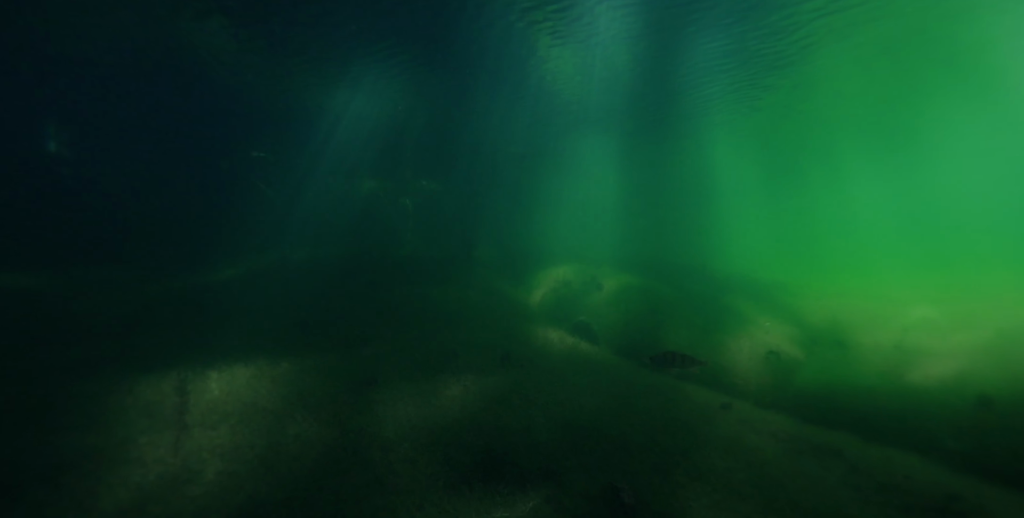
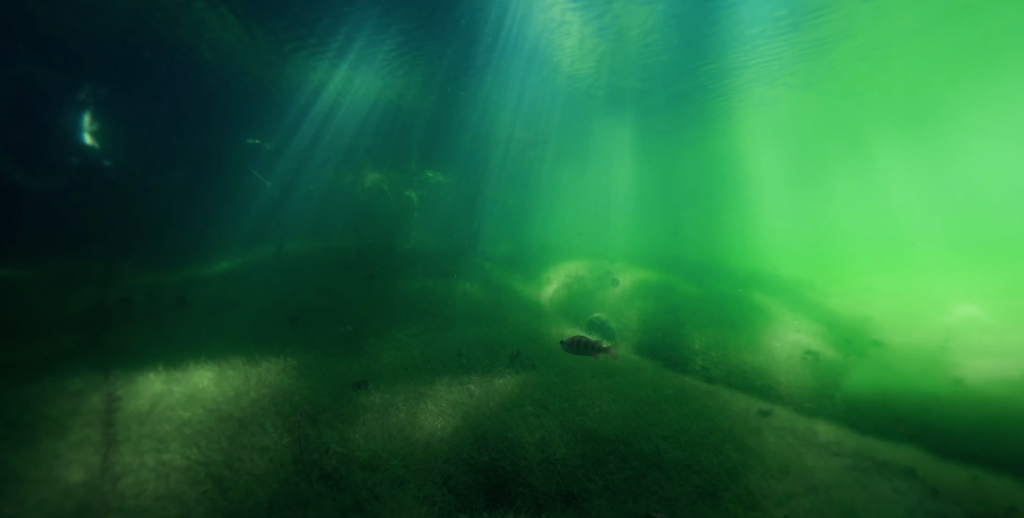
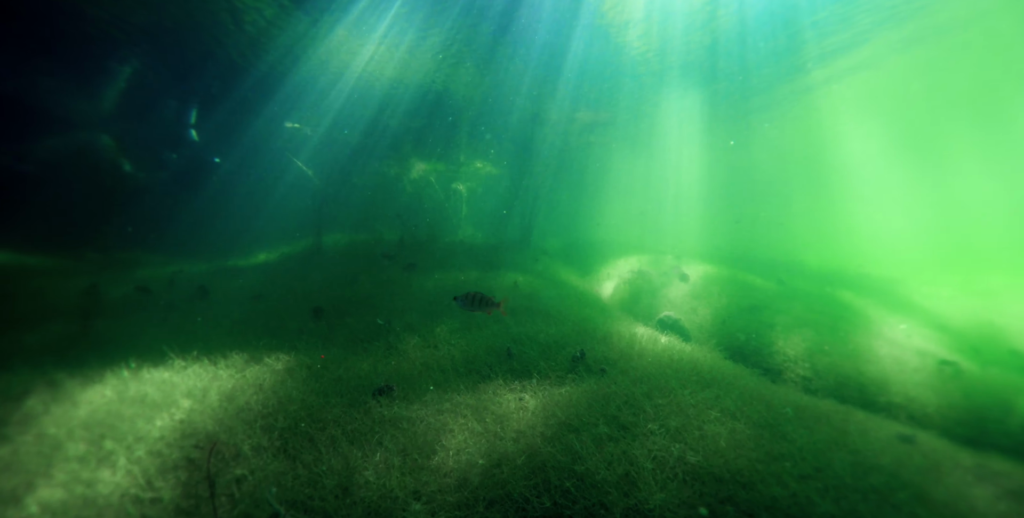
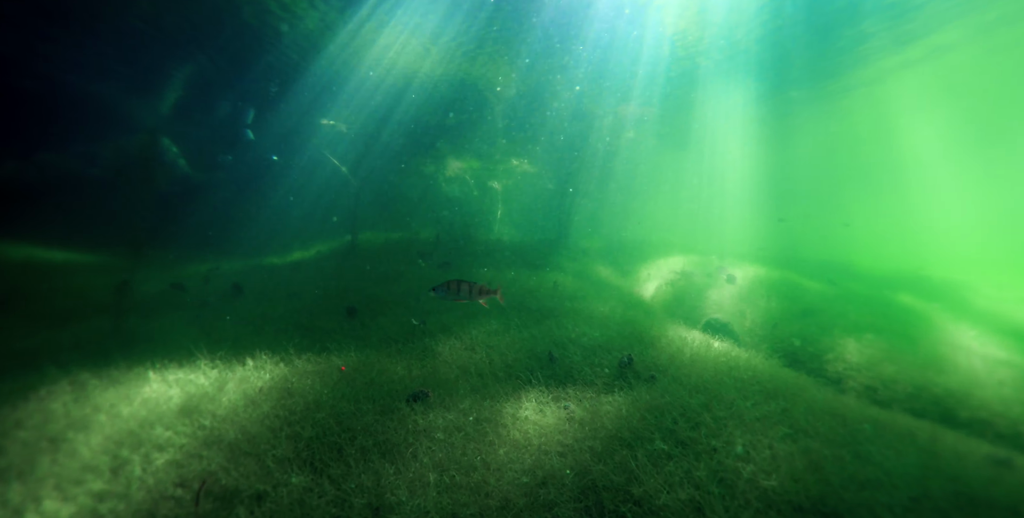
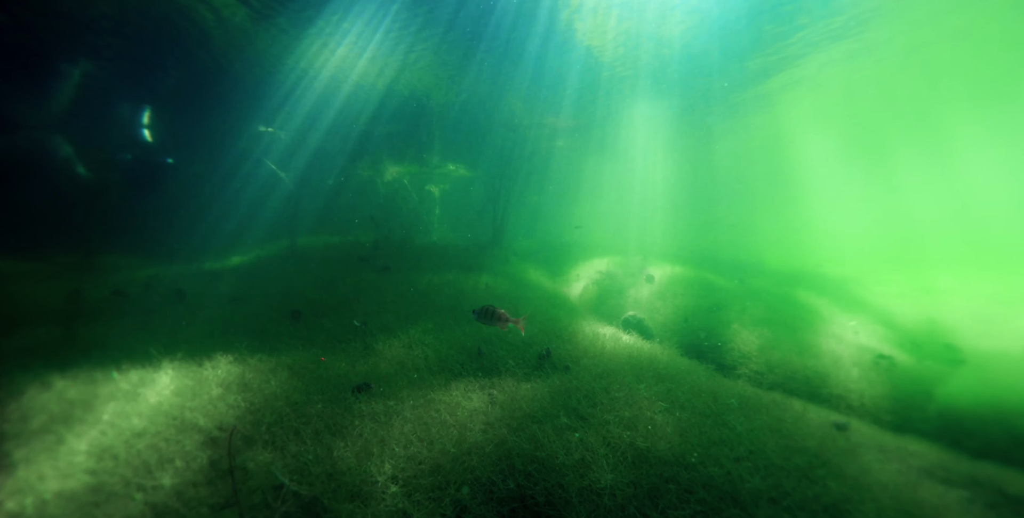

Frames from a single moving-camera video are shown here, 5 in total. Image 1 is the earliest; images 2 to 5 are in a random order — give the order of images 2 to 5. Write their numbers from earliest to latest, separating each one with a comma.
2, 5, 3, 4
